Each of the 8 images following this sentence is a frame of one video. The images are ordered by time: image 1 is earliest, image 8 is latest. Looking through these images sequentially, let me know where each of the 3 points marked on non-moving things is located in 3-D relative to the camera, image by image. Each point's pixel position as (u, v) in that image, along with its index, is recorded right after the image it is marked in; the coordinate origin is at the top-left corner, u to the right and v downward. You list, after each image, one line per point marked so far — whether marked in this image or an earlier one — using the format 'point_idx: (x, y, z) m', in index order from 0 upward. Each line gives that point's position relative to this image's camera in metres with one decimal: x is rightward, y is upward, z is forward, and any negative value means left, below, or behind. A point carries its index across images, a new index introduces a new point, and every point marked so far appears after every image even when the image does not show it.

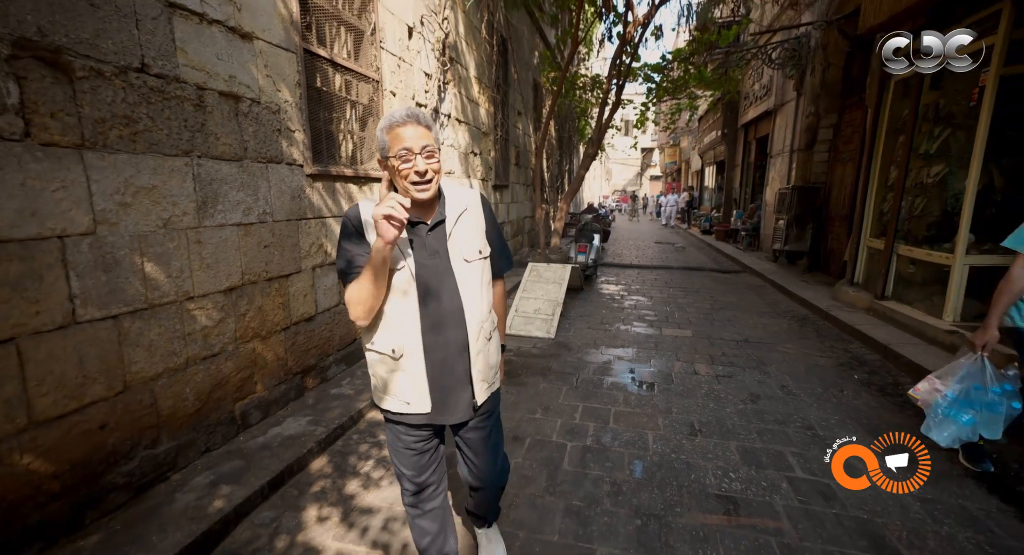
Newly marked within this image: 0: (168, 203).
0: (-1.8, +0.4, +2.4) m
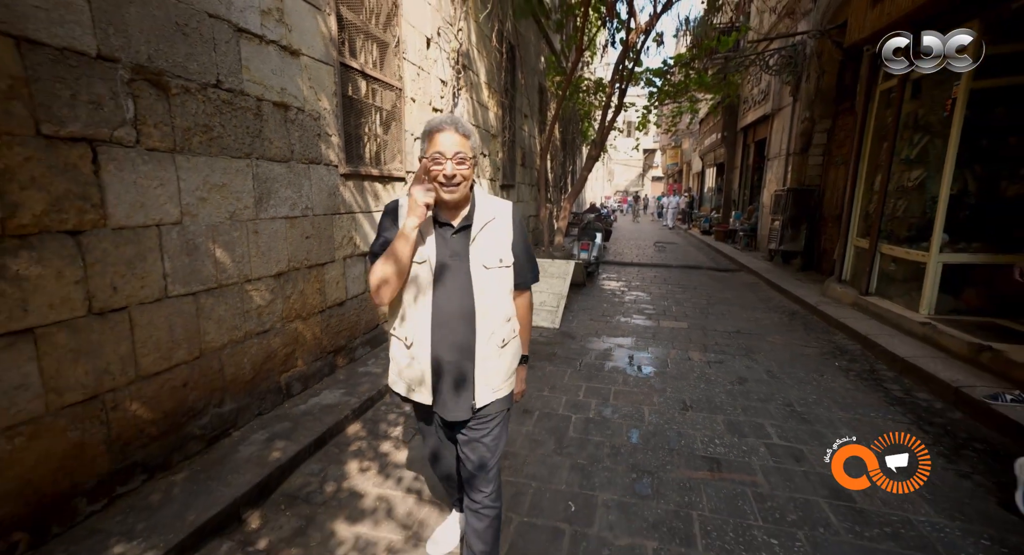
0: (-1.7, +0.5, +2.8) m
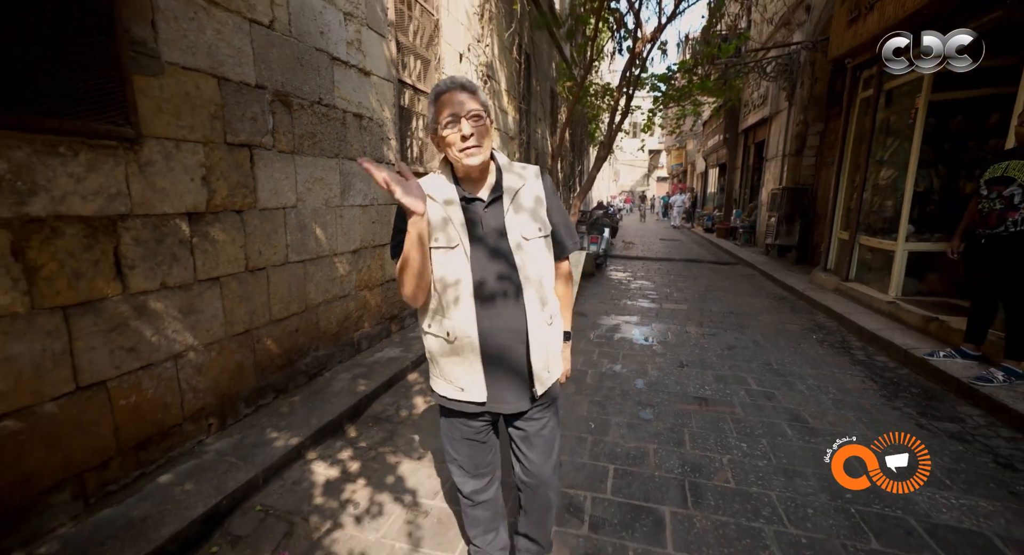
0: (-1.5, +0.7, +3.6) m
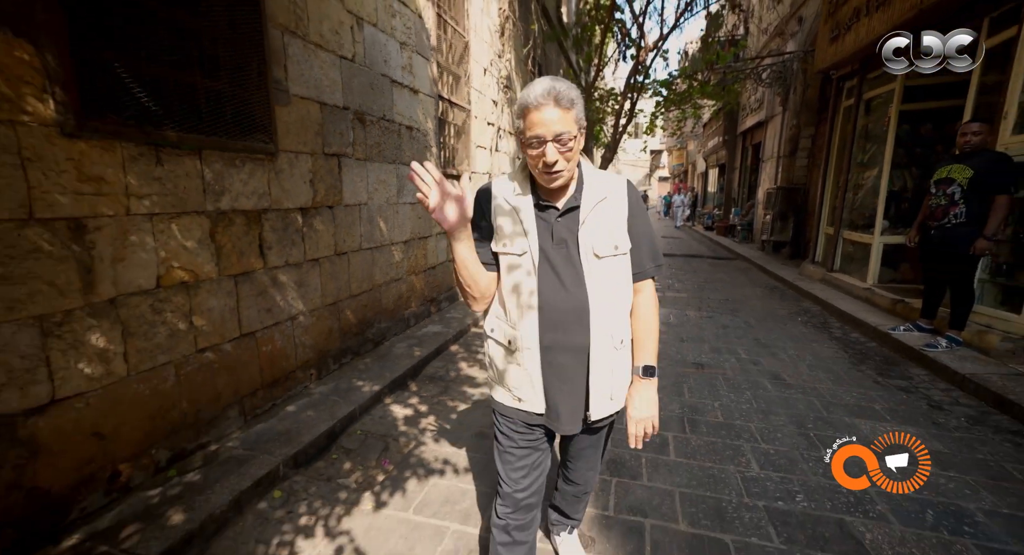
0: (-1.2, +0.9, +4.3) m
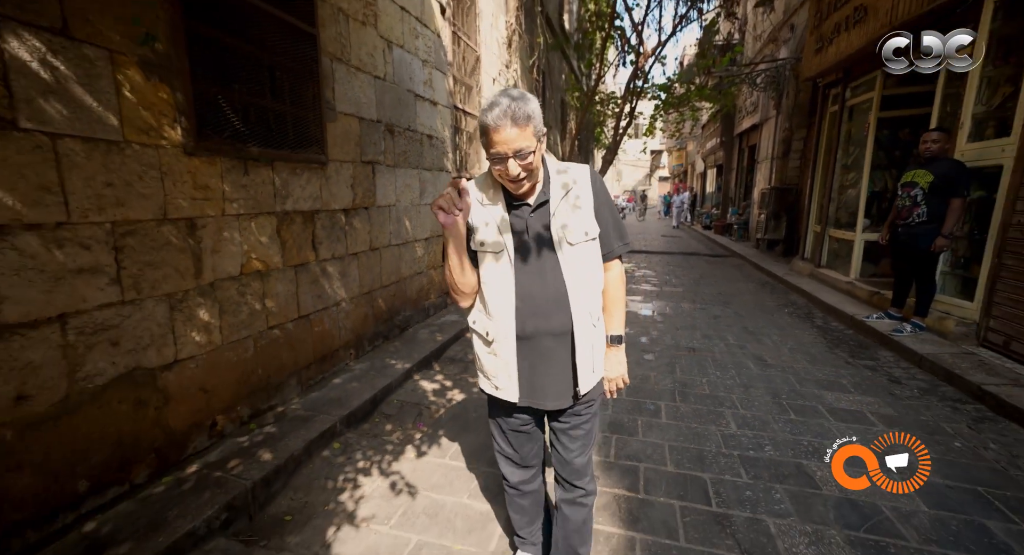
0: (-1.1, +0.9, +4.8) m
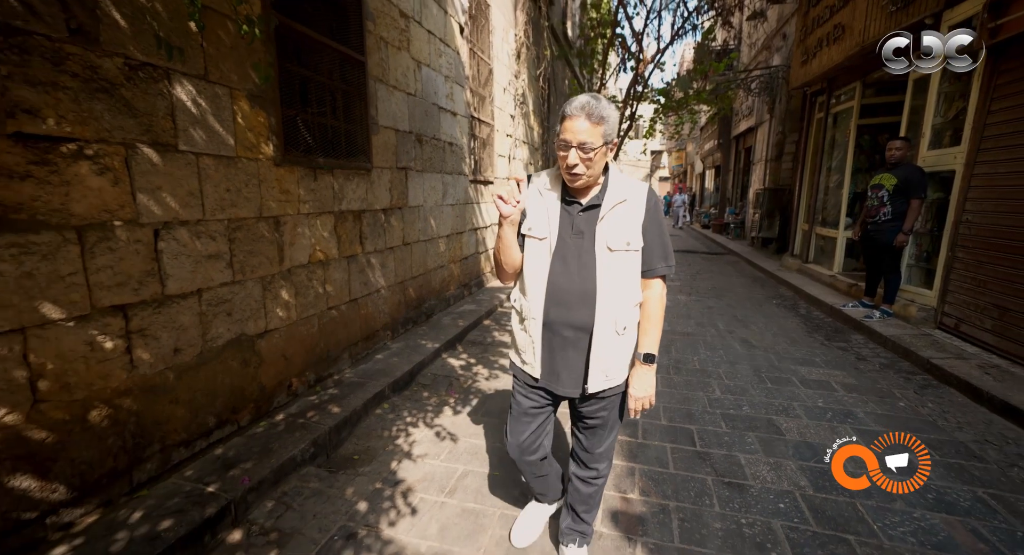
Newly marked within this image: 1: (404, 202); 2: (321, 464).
0: (-0.9, +1.0, +5.4) m
1: (-1.1, +0.8, +4.6) m
2: (-1.2, -1.1, +2.7) m
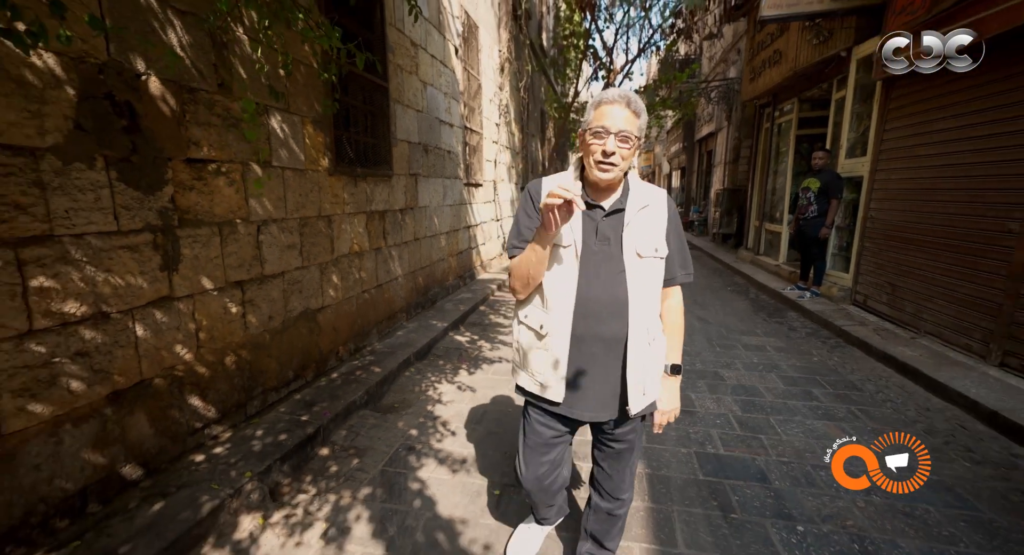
0: (-1.0, +1.1, +6.2) m
1: (-1.2, +0.9, +5.4) m
2: (-1.1, -1.0, +3.5) m
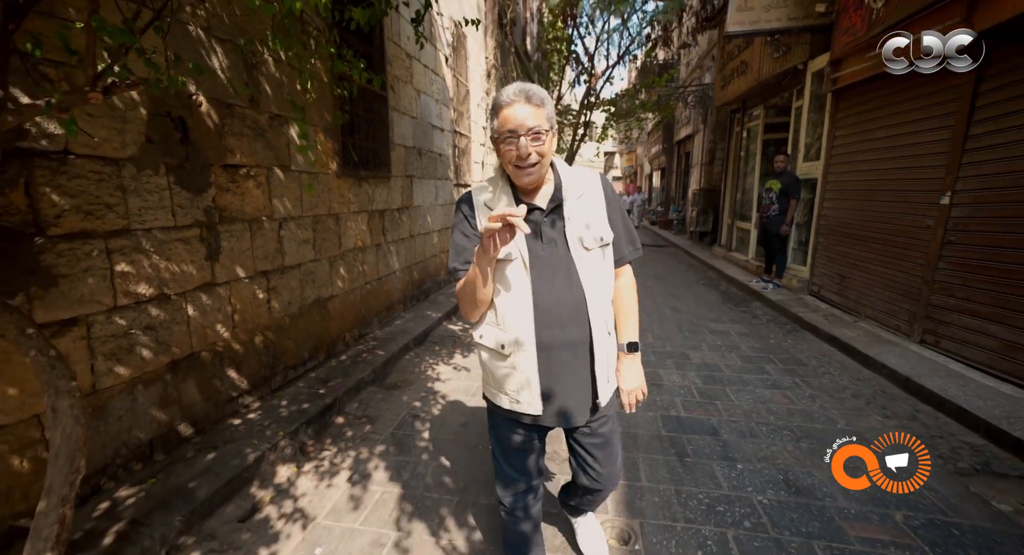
0: (-1.2, +1.2, +6.6) m
1: (-1.3, +1.0, +5.8) m
2: (-1.2, -0.9, +3.9) m
